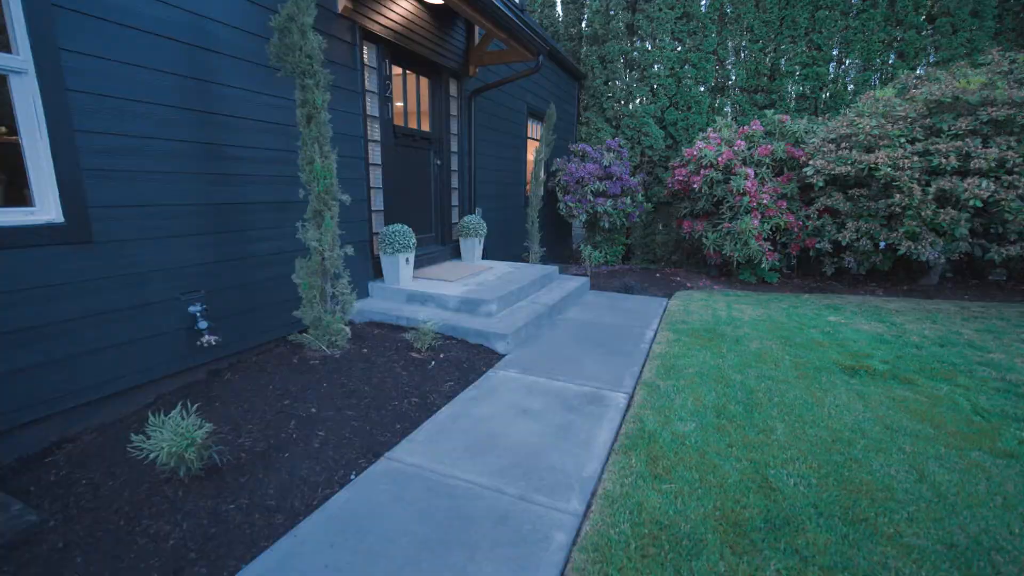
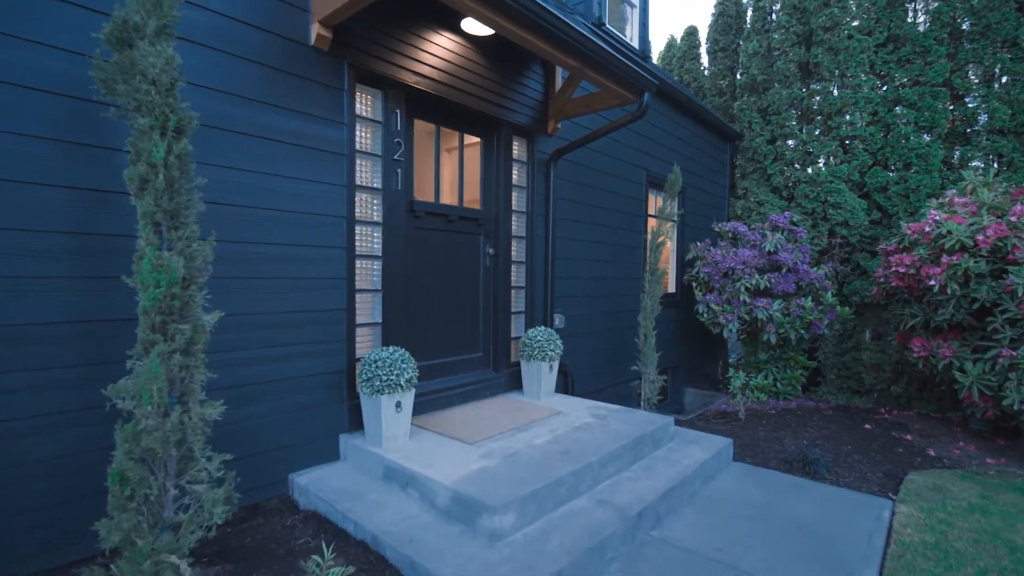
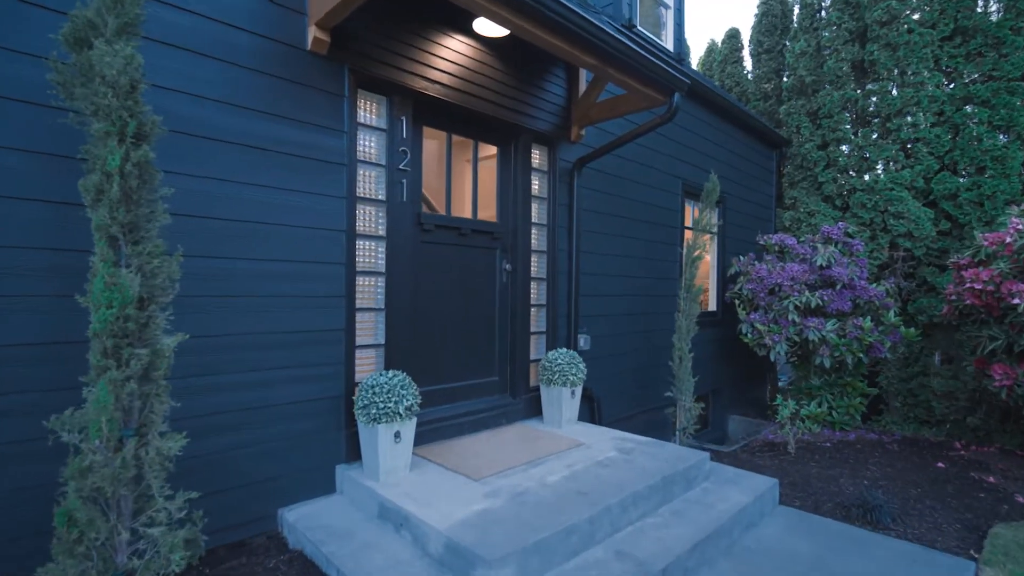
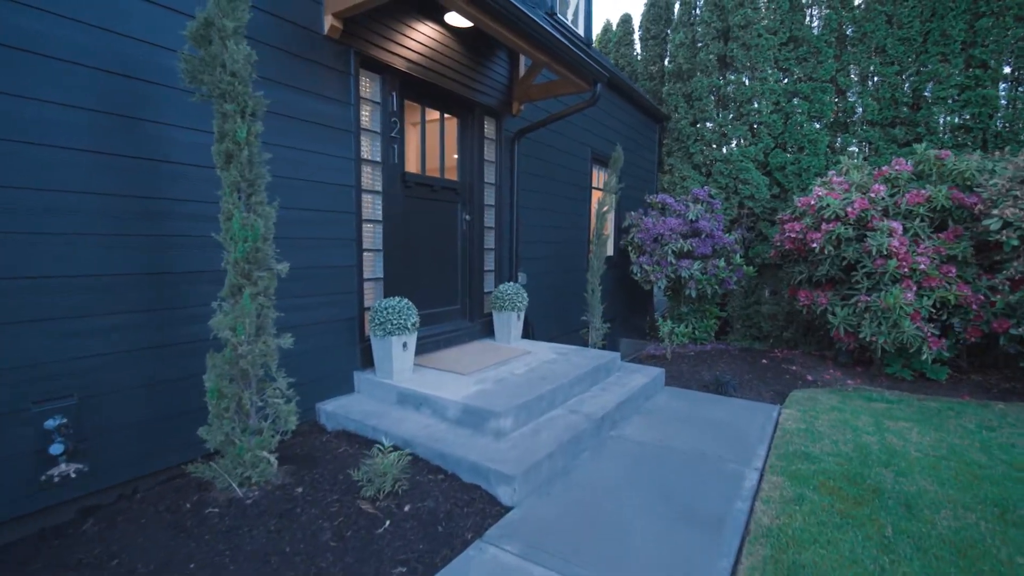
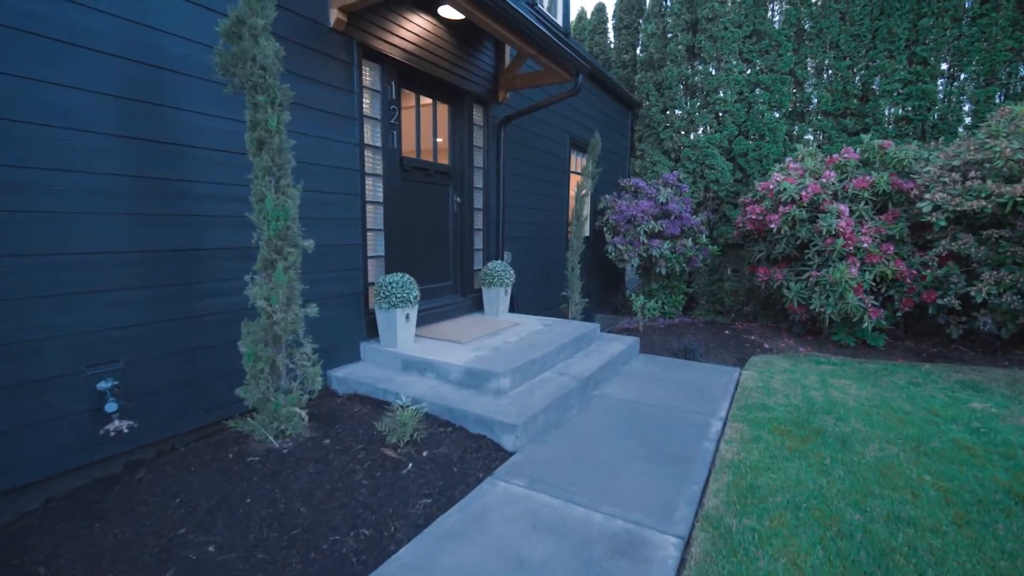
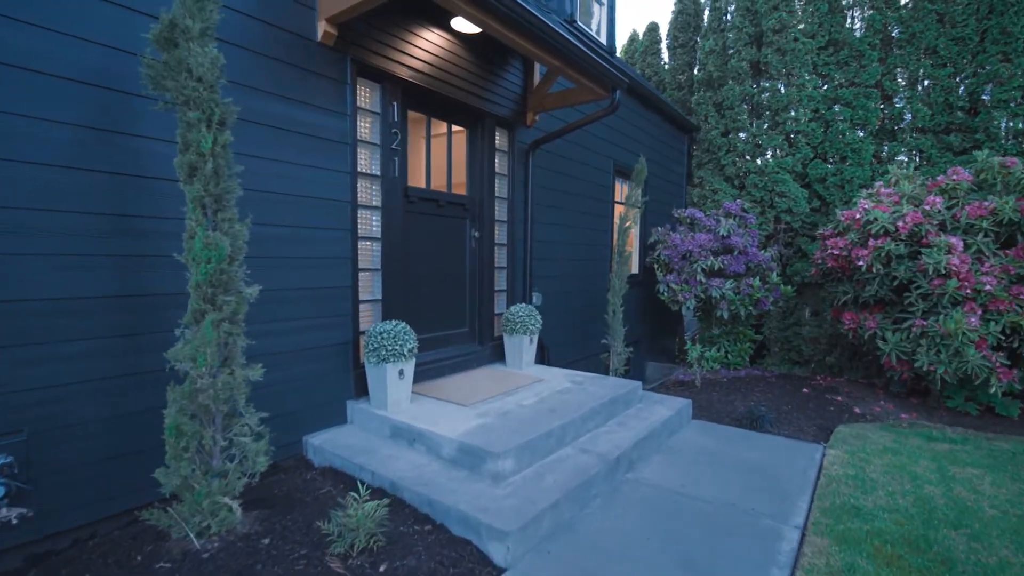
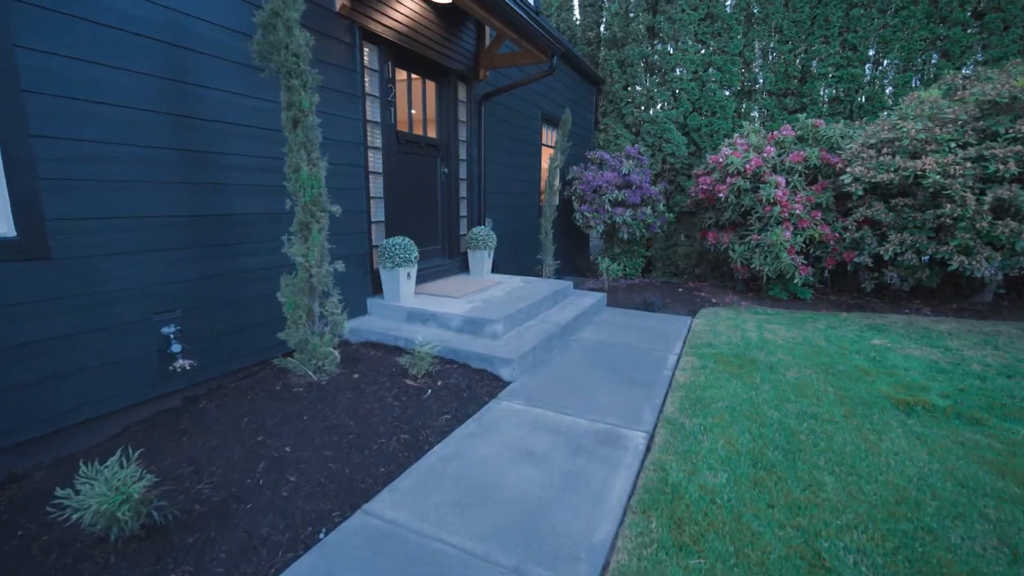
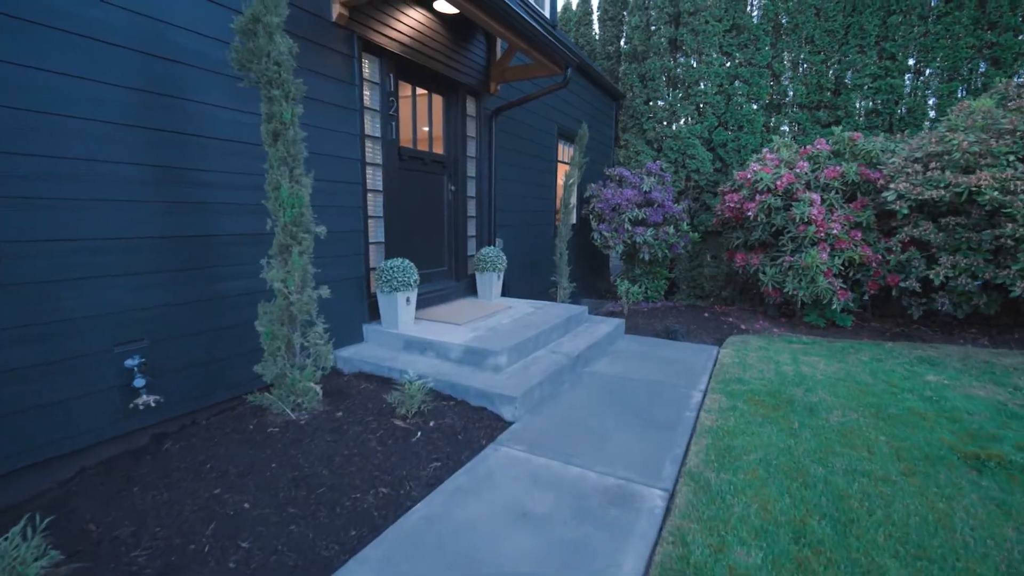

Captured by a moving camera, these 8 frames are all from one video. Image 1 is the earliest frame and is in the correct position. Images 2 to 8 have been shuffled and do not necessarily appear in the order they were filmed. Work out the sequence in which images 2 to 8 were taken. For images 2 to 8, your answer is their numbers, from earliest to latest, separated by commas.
7, 8, 5, 4, 6, 2, 3
